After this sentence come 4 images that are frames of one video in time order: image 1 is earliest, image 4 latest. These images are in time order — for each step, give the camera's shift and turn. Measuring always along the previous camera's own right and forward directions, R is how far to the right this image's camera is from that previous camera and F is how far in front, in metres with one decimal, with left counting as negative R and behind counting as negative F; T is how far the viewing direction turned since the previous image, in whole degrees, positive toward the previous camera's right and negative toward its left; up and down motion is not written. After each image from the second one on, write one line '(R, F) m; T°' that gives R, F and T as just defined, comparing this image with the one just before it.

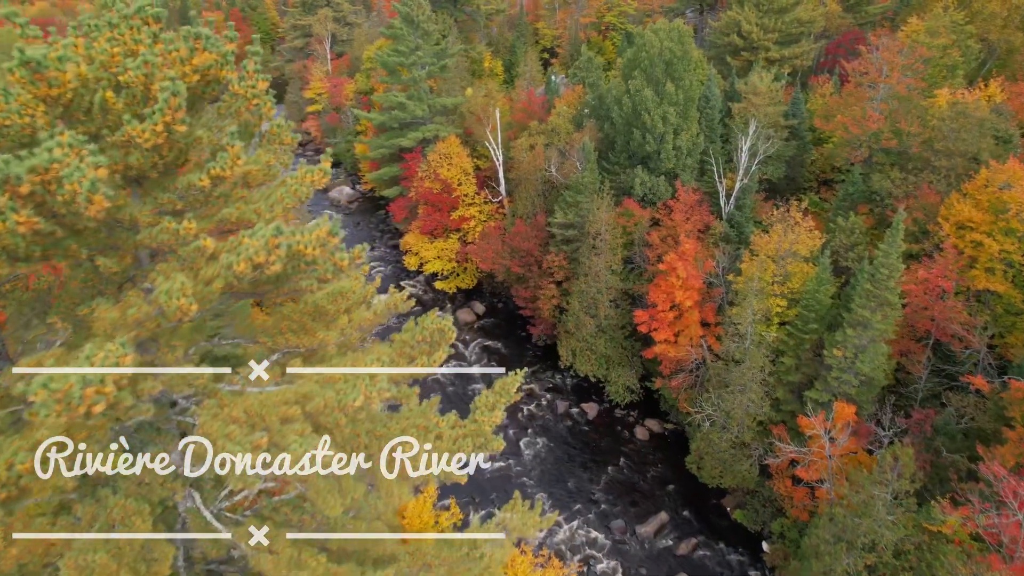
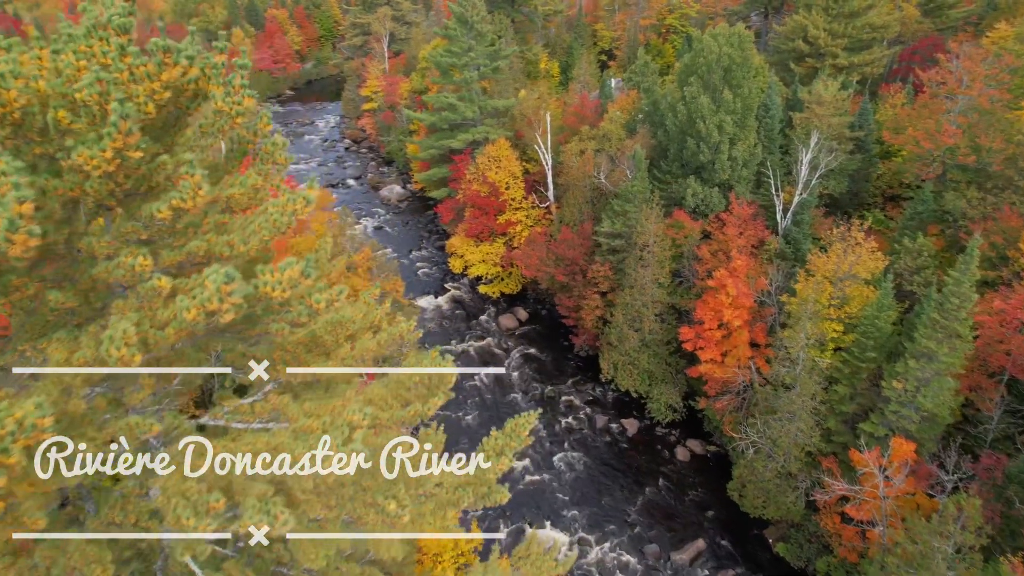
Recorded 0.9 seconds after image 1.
(+0.3, +0.6) m; -4°
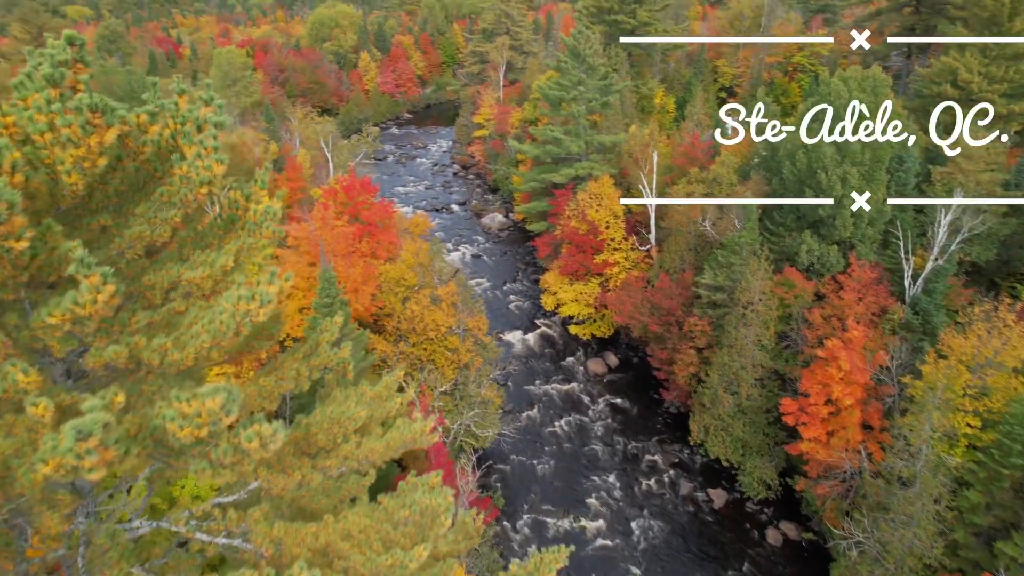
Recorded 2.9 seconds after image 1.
(+0.4, +1.1) m; -9°
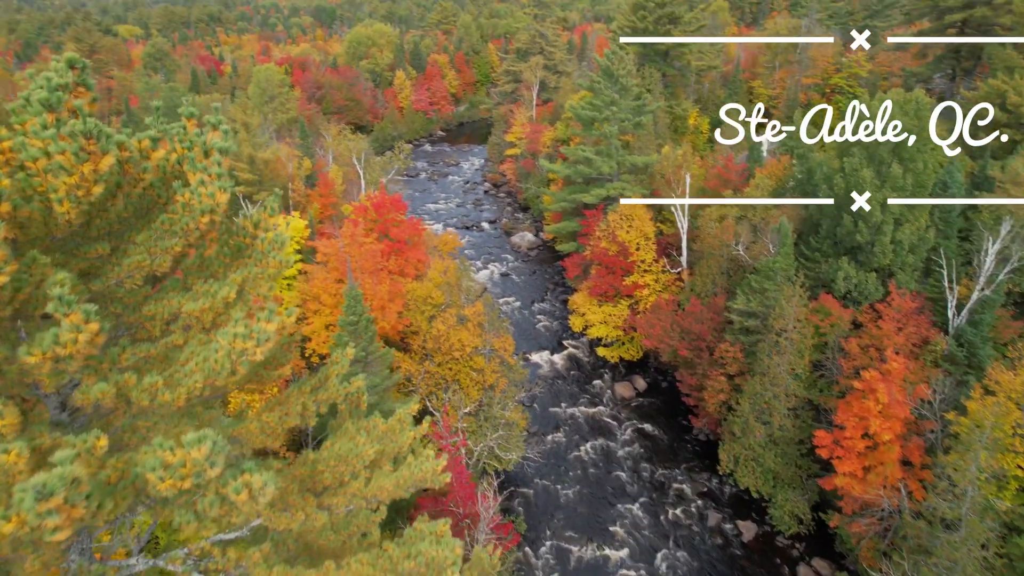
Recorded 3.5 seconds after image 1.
(+0.1, +0.3) m; -2°
